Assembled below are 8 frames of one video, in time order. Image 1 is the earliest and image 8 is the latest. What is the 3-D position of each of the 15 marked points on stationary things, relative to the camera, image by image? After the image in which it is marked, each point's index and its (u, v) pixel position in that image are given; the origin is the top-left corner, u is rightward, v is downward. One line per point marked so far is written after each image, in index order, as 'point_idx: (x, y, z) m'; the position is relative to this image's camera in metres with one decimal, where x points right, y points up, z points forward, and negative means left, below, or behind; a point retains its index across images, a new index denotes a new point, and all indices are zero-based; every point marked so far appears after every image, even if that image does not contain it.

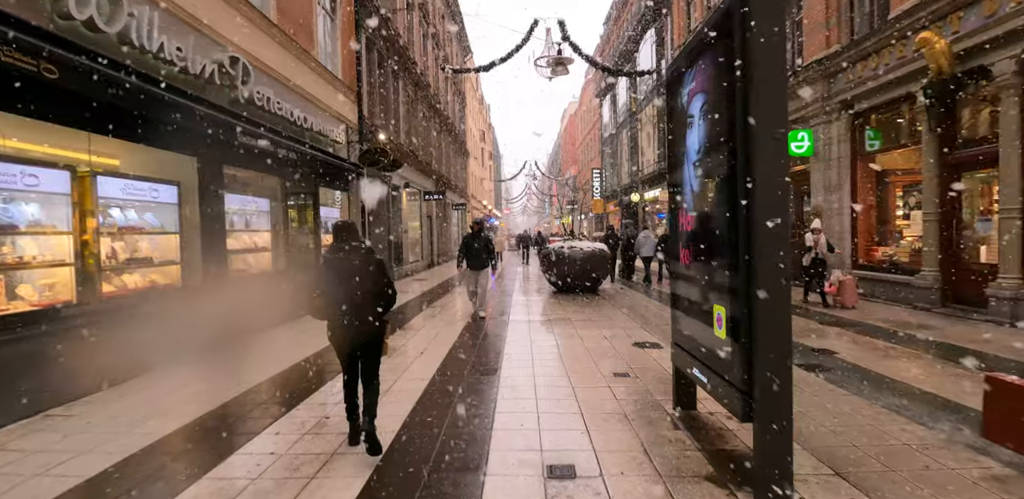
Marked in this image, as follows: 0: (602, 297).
0: (+2.4, -1.2, +12.8) m
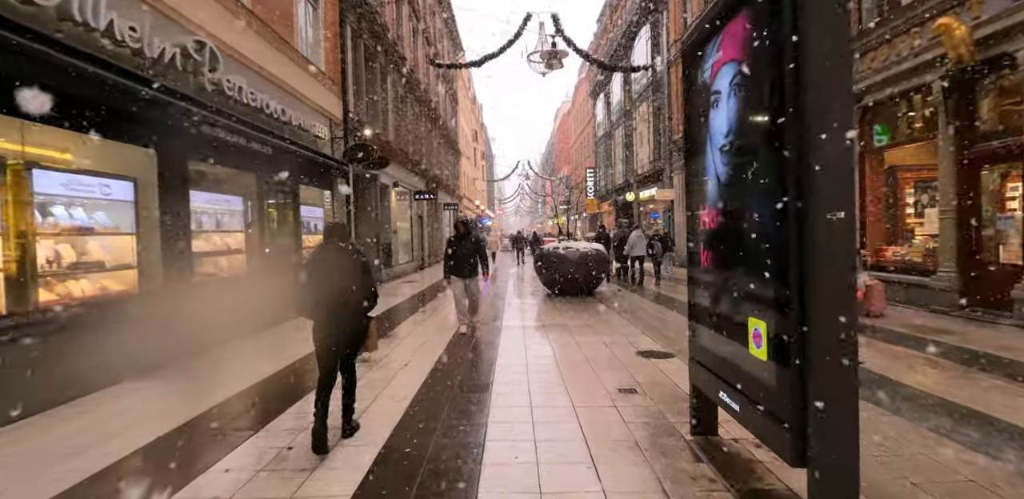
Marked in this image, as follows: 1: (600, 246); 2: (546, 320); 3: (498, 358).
0: (+2.2, -1.3, +12.2) m
1: (+2.4, +0.1, +13.1) m
2: (+0.7, -1.4, +9.4) m
3: (-0.2, -1.5, +6.7) m
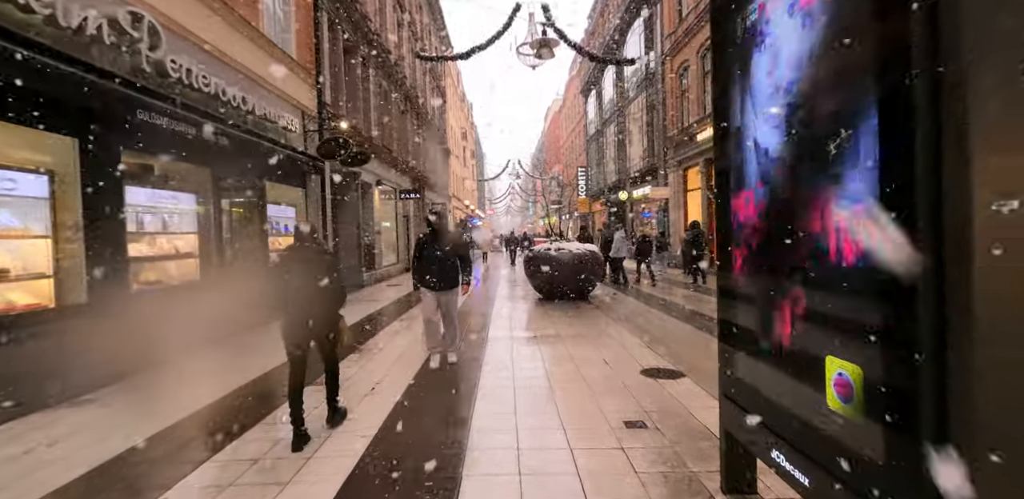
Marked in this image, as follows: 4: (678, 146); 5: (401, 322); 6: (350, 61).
0: (+1.9, -1.3, +11.4) m
1: (+2.1, +0.1, +12.3) m
2: (+0.4, -1.4, +8.6) m
3: (-0.4, -1.5, +5.9) m
4: (+6.8, +4.2, +19.9) m
5: (-2.3, -1.5, +10.2) m
6: (-5.1, +6.0, +15.5) m
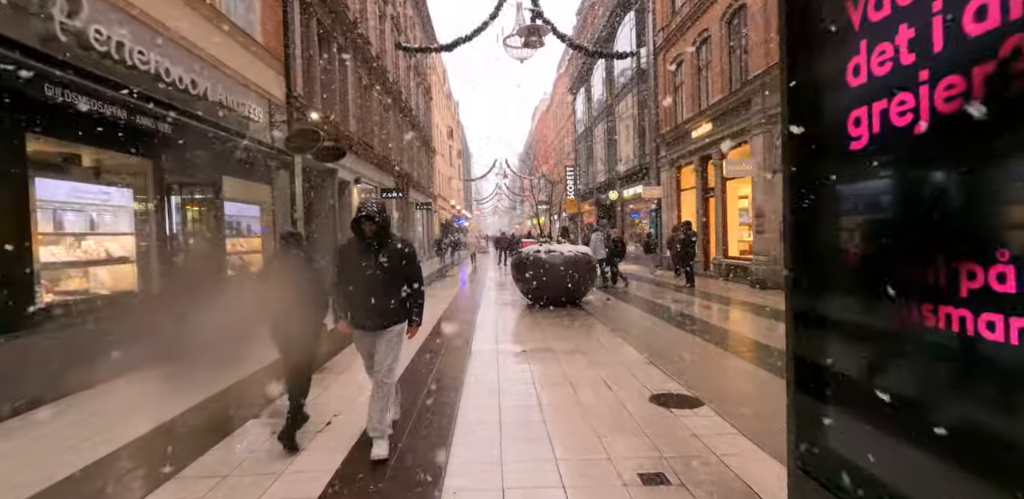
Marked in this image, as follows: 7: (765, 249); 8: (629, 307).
0: (+1.6, -1.3, +10.6) m
1: (+1.8, 0.0, +11.5) m
2: (+0.2, -1.5, +7.7) m
3: (-0.5, -1.6, +5.0) m
4: (+6.3, +4.2, +19.2) m
5: (-2.6, -1.6, +9.3) m
6: (-5.5, +6.0, +14.5) m
7: (+6.7, 0.0, +12.8) m
8: (+2.9, -1.4, +11.9) m
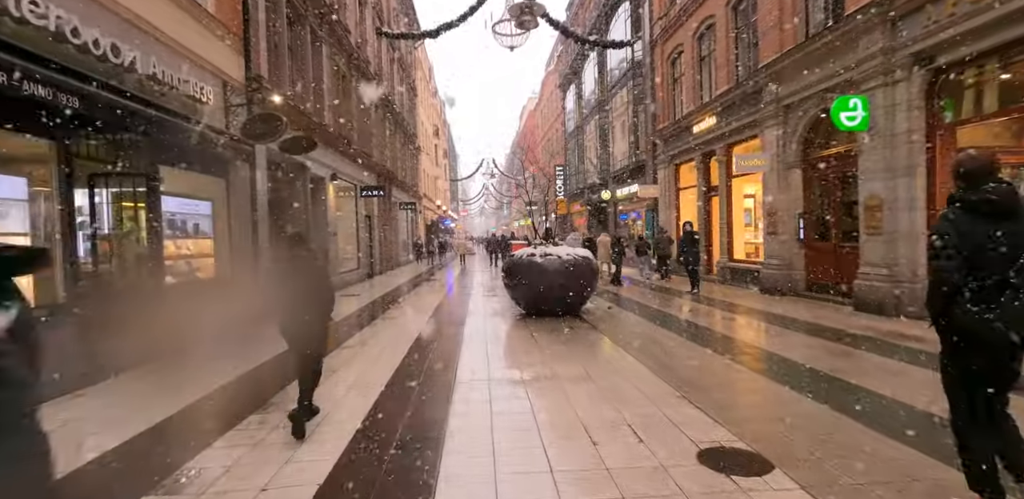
0: (+1.5, -1.4, +9.4) m
1: (+1.6, 0.0, +10.3) m
2: (+0.1, -1.5, +6.5) m
3: (-0.5, -1.6, +3.7) m
4: (+5.9, +4.1, +18.1) m
5: (-2.7, -1.6, +8.0) m
6: (-5.8, +5.9, +13.1) m
7: (+6.5, 0.0, +11.7) m
8: (+2.7, -1.4, +10.8) m
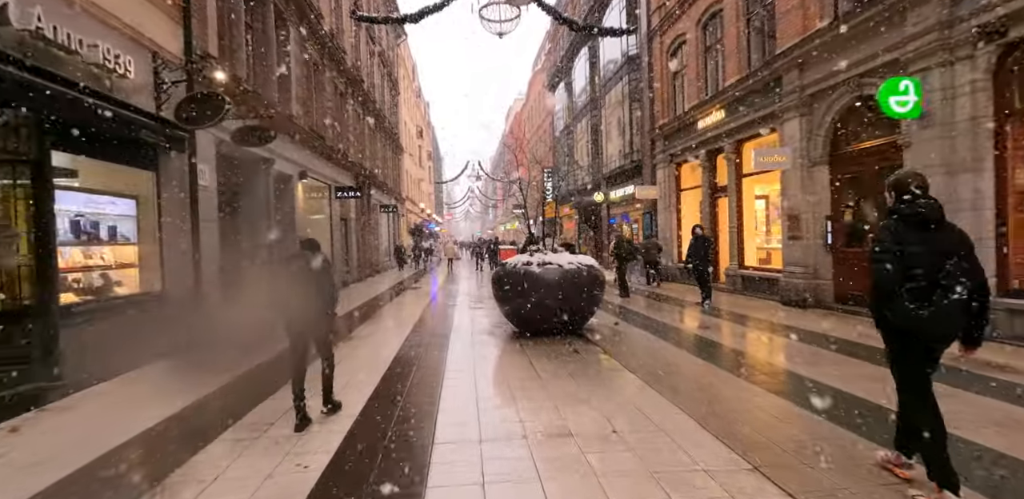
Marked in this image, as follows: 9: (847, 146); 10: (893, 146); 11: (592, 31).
0: (+1.3, -1.5, +8.0) m
1: (+1.4, -0.2, +8.9) m
2: (+0.1, -1.6, +5.1) m
3: (-0.5, -1.7, +2.3) m
4: (+5.5, +3.9, +16.9) m
5: (-2.8, -1.8, +6.5) m
6: (-6.1, +5.7, +11.5) m
7: (+6.3, -0.2, +10.5) m
8: (+2.5, -1.6, +9.4) m
9: (+6.6, +2.0, +9.6) m
10: (+6.6, +1.8, +8.5) m
11: (+2.4, +6.6, +14.6) m
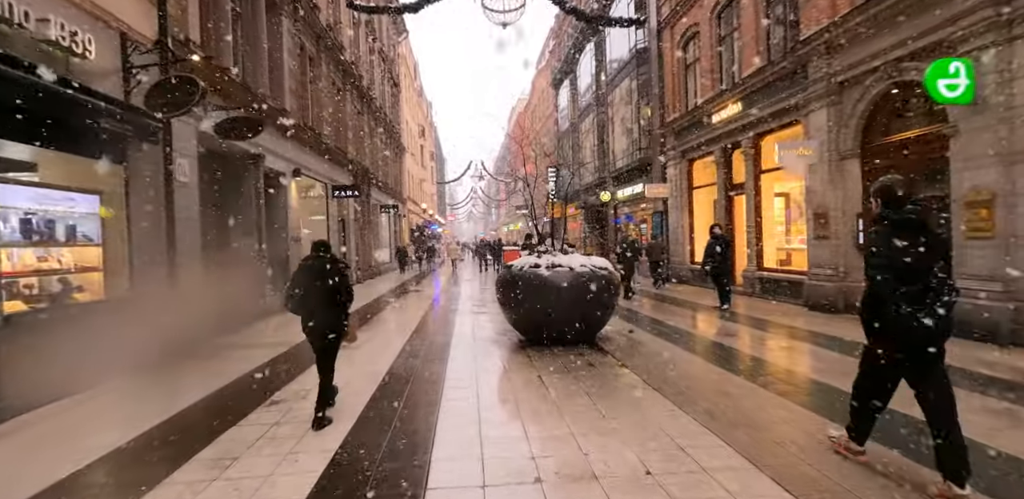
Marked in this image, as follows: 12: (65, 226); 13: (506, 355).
0: (+1.4, -1.5, +7.3) m
1: (+1.5, -0.2, +8.2) m
2: (+0.2, -1.6, +4.4) m
3: (-0.4, -1.7, +1.5) m
4: (+5.6, +3.9, +16.1) m
5: (-2.7, -1.8, +5.8) m
6: (-5.9, +5.7, +10.9) m
7: (+6.4, -0.2, +9.7) m
8: (+2.6, -1.6, +8.7) m
9: (+6.7, +2.0, +8.8) m
10: (+6.7, +1.8, +7.7) m
11: (+2.5, +6.6, +13.9) m
12: (-5.5, +0.3, +6.0) m
13: (-0.1, -1.6, +7.2) m
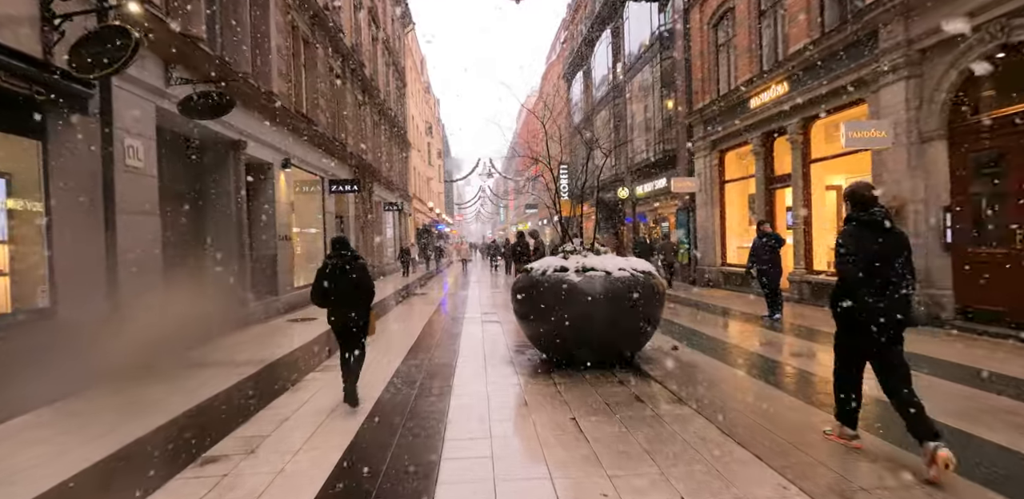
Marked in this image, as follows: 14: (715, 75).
0: (+1.7, -1.5, +5.8) m
1: (+1.8, -0.2, +6.7) m
2: (+0.4, -1.6, +2.9) m
3: (-0.2, -1.7, +0.1) m
4: (+6.0, +3.9, +14.6) m
5: (-2.5, -1.8, +4.4) m
6: (-5.6, +5.7, +9.5) m
7: (+6.7, -0.2, +8.2) m
8: (+2.9, -1.6, +7.2) m
9: (+7.0, +2.0, +7.3) m
10: (+7.0, +1.8, +6.2) m
11: (+2.9, +6.6, +12.4) m
12: (-5.2, +0.3, +4.6) m
13: (+0.2, -1.6, +5.8) m
14: (+6.1, +5.3, +14.6) m
